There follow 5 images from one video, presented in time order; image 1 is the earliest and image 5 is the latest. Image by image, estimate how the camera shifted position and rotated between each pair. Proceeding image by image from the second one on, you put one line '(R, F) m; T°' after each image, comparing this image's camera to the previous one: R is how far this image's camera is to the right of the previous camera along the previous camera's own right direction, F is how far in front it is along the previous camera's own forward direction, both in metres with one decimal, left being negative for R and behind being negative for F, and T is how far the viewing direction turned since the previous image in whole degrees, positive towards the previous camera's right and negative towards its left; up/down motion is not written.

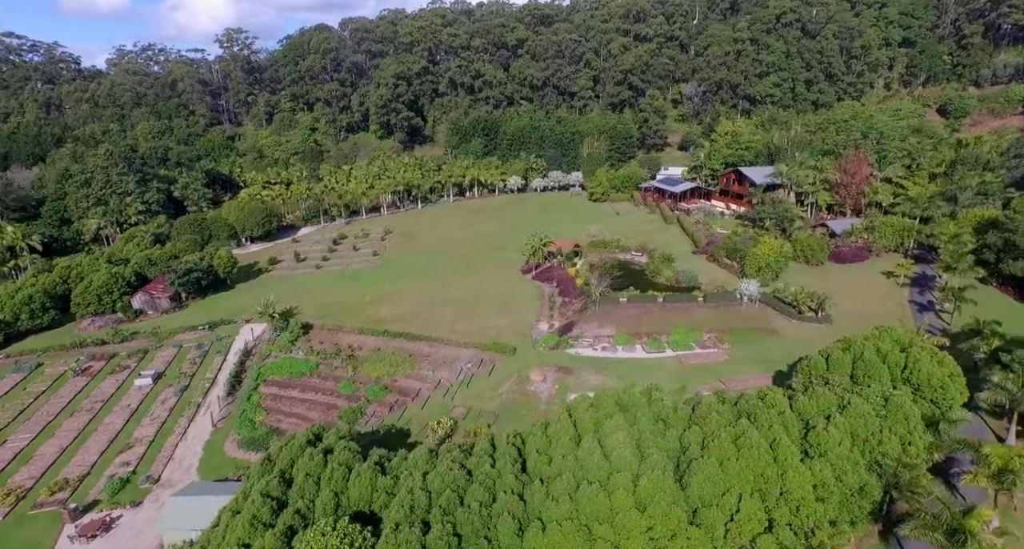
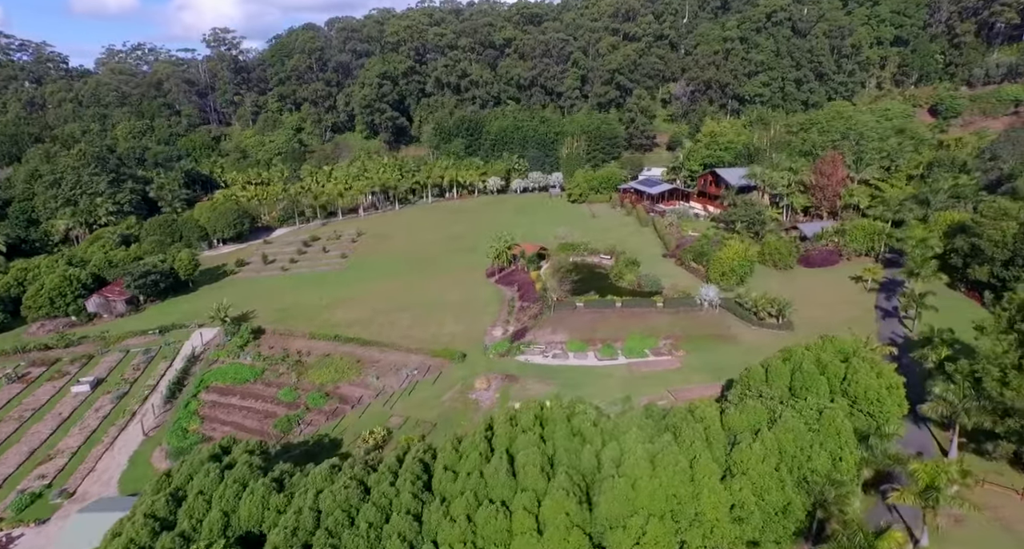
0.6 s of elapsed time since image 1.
(+4.3, +1.1) m; -1°
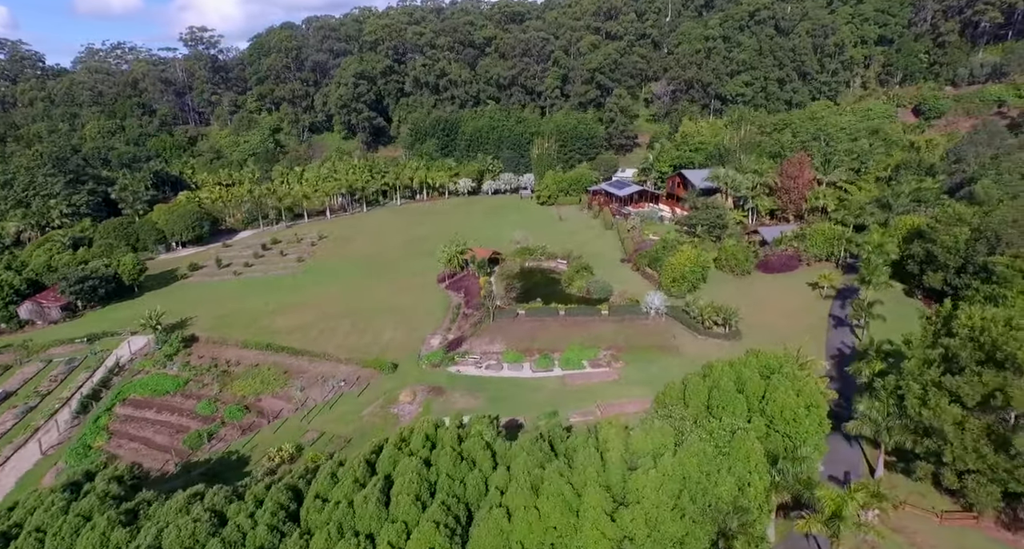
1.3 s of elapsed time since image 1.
(+5.1, +1.7) m; 0°
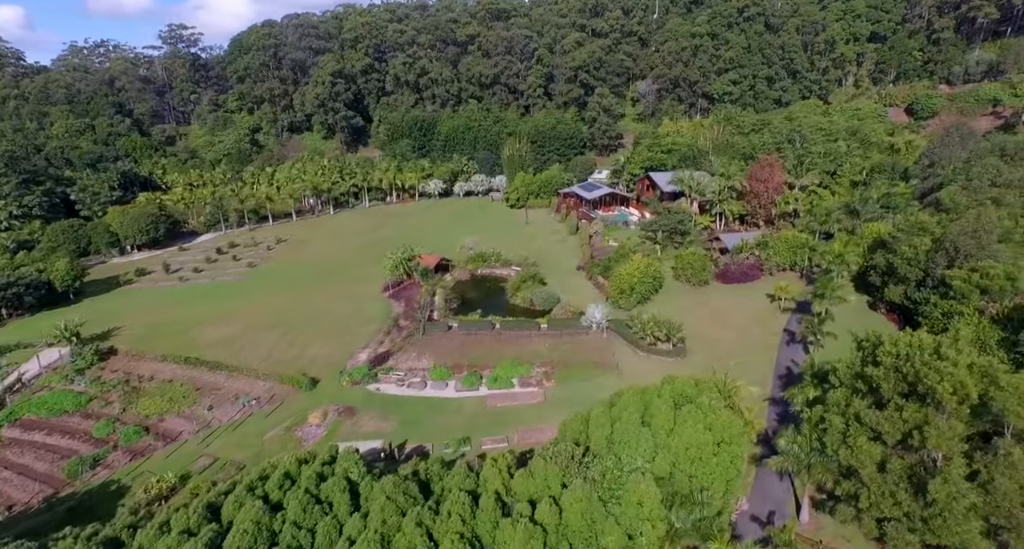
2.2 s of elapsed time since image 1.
(+5.7, +2.8) m; -1°
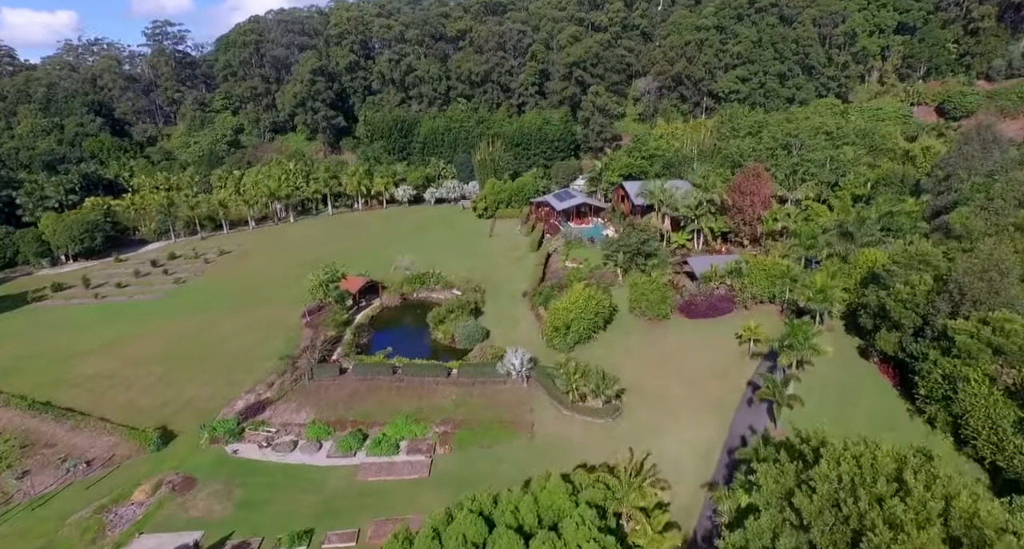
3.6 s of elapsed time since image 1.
(+7.8, +7.8) m; -3°
